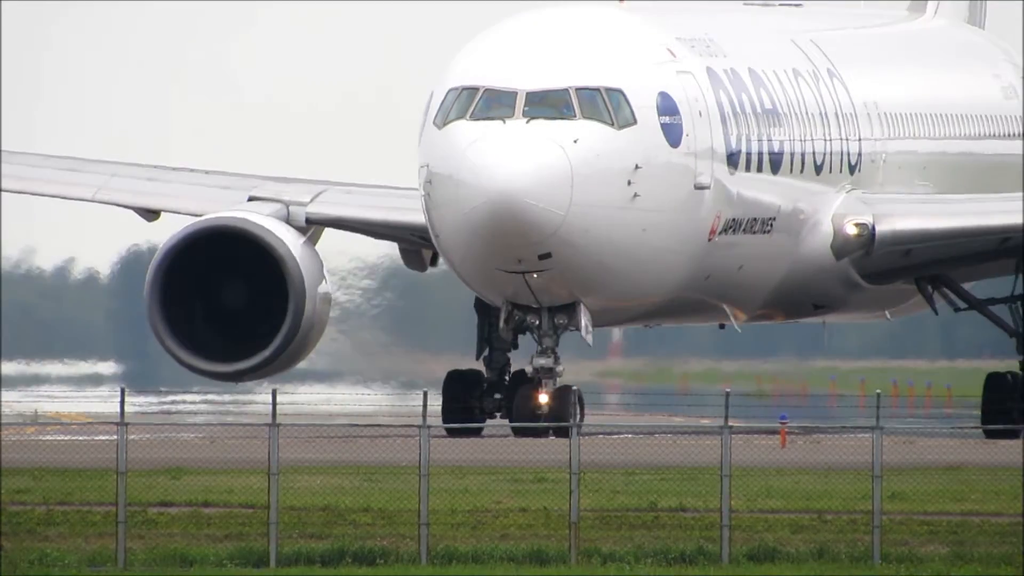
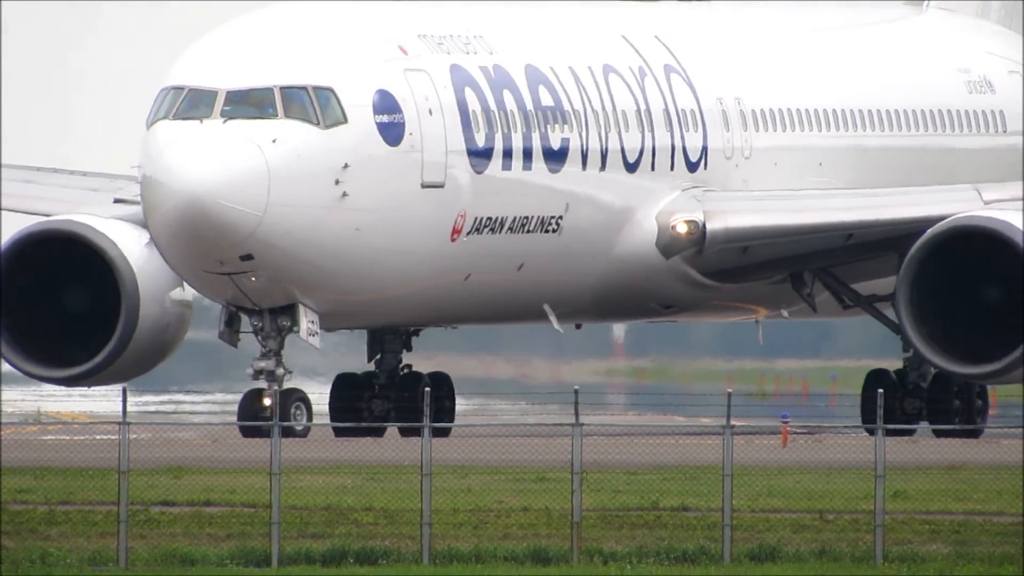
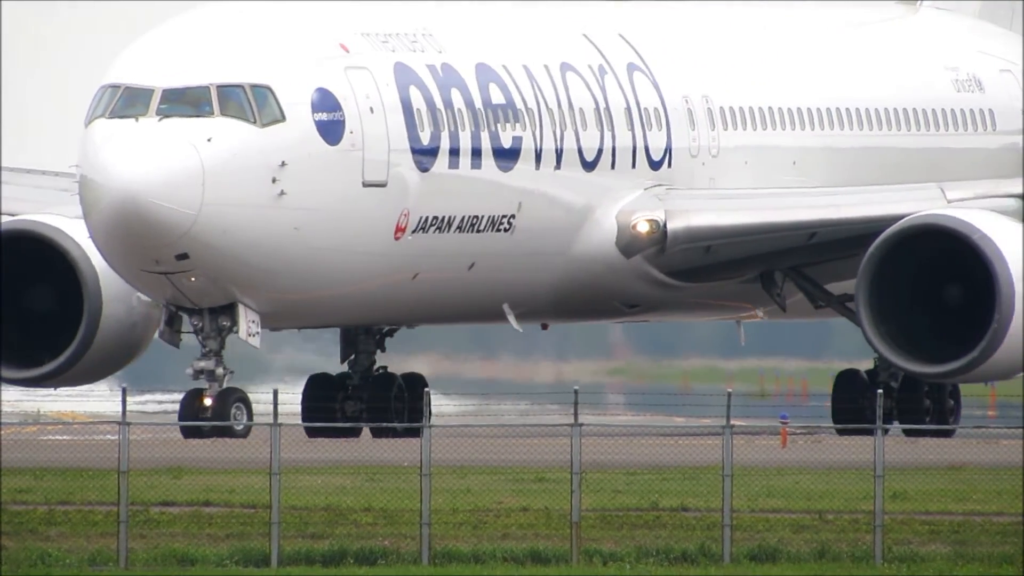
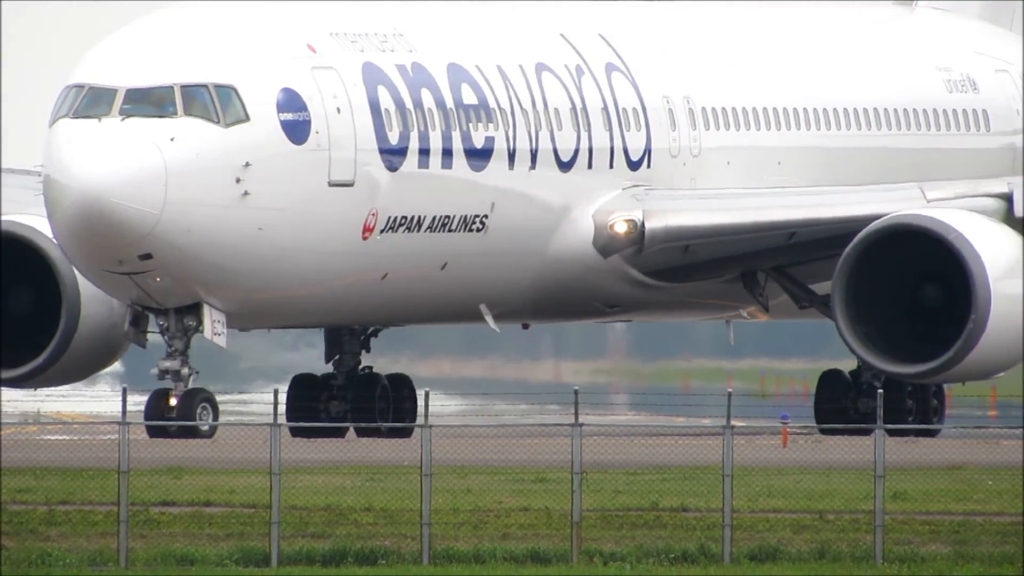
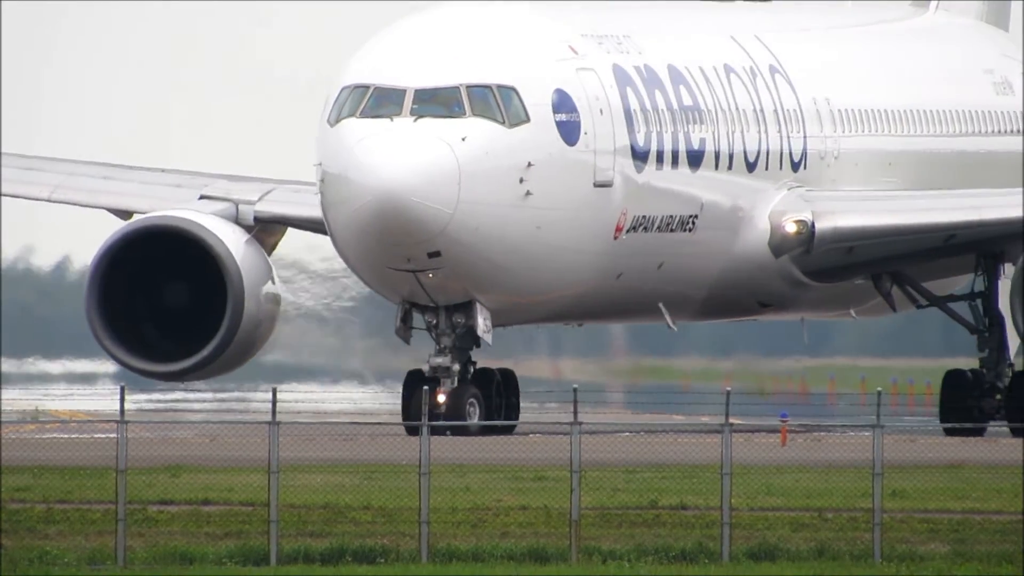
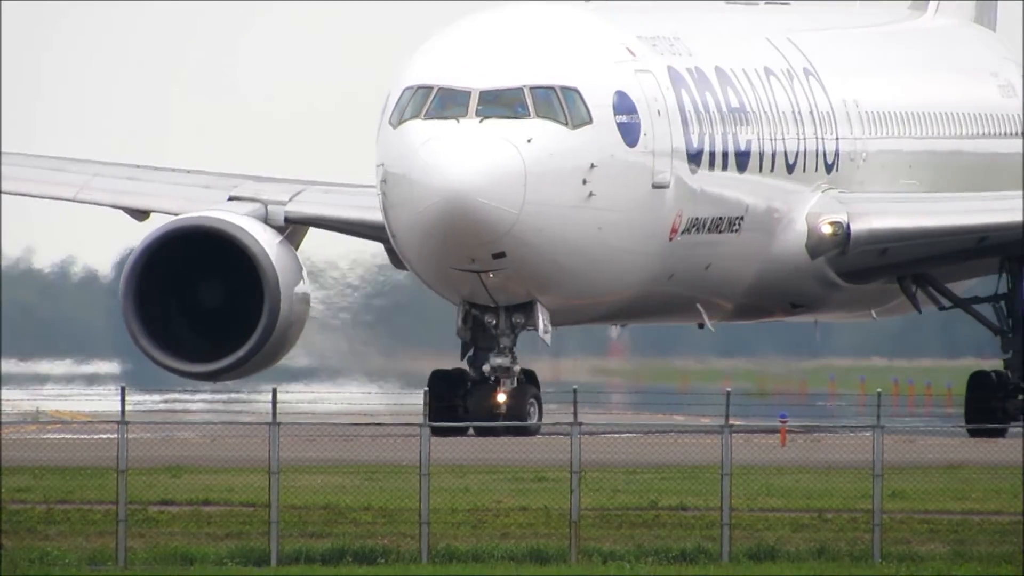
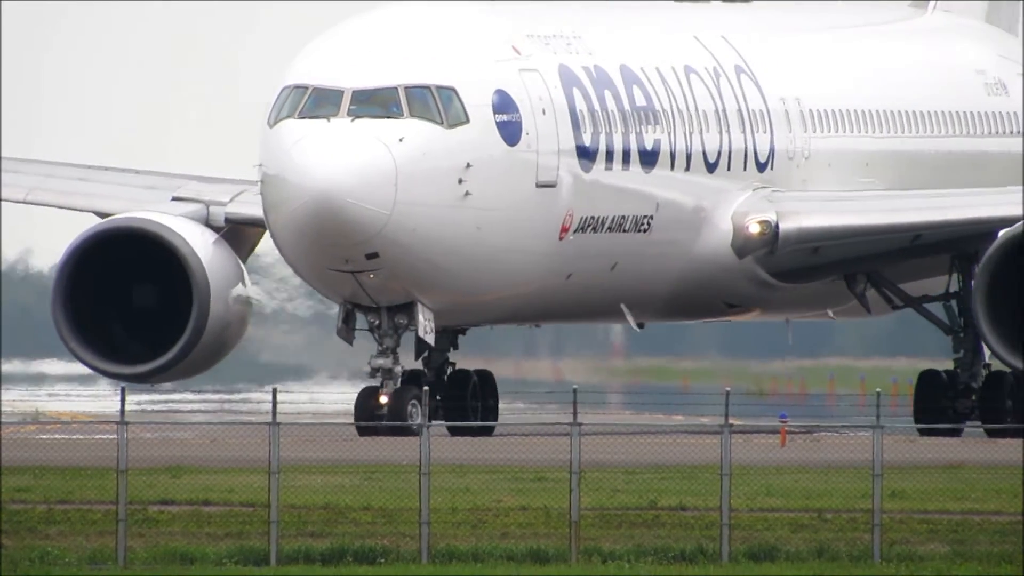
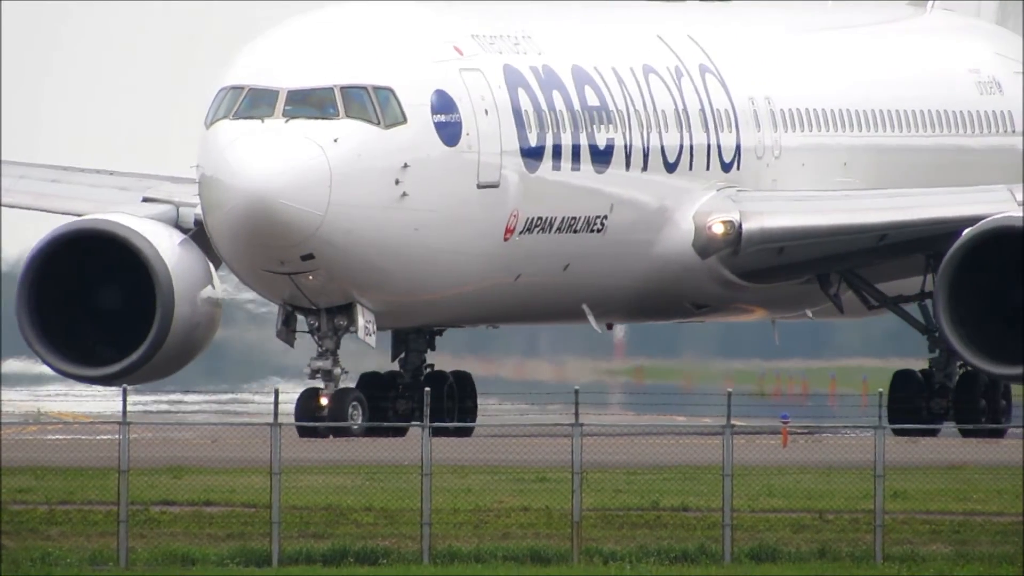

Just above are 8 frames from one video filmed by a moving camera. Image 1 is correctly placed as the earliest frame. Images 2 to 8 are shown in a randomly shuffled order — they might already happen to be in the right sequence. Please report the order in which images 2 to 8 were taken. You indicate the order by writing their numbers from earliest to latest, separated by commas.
6, 5, 7, 8, 2, 3, 4
